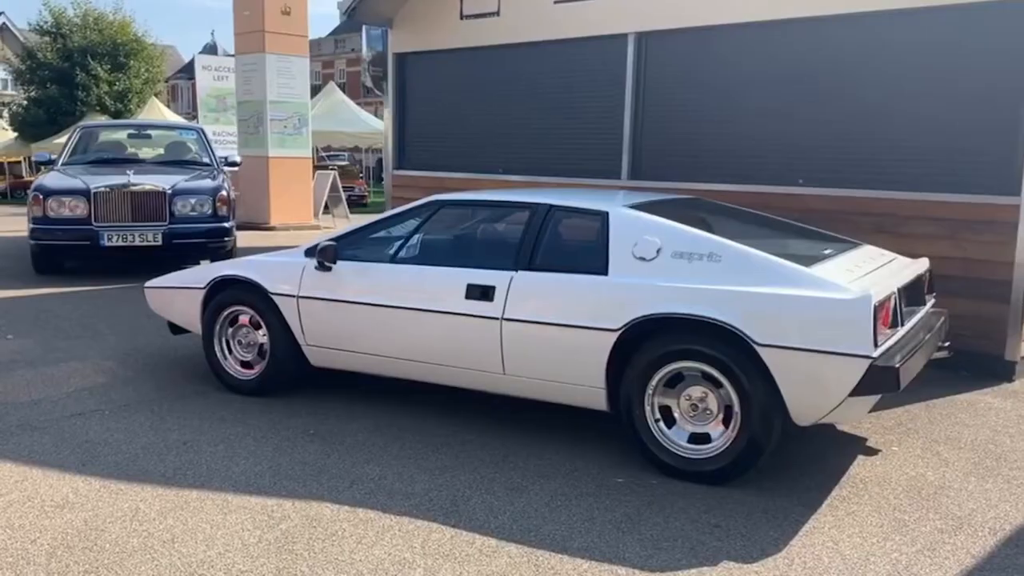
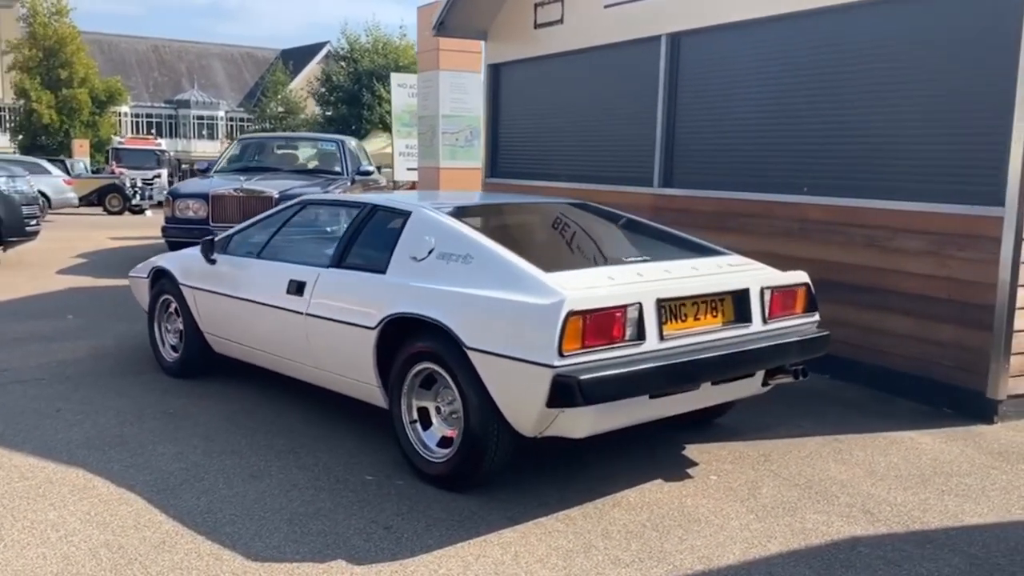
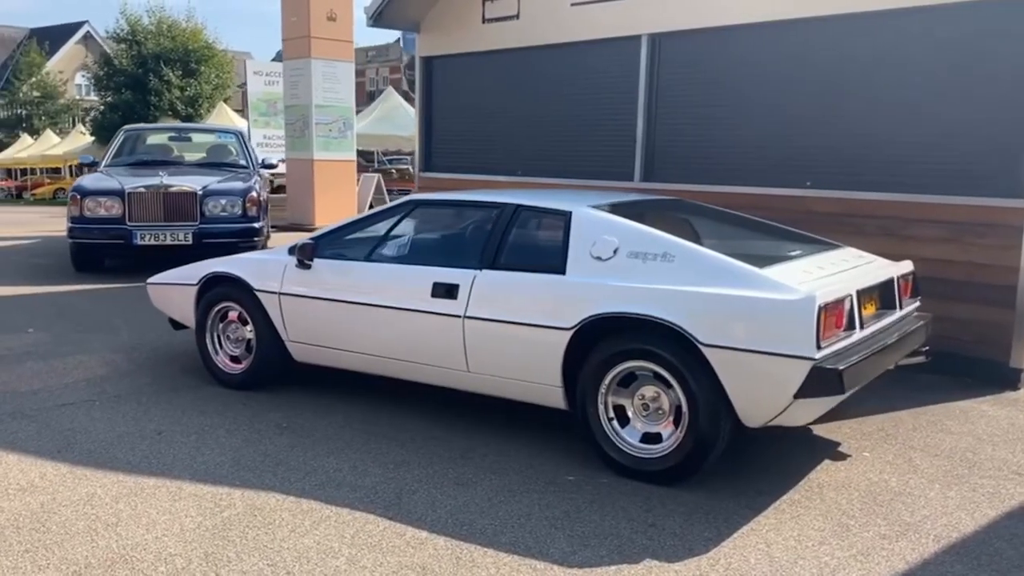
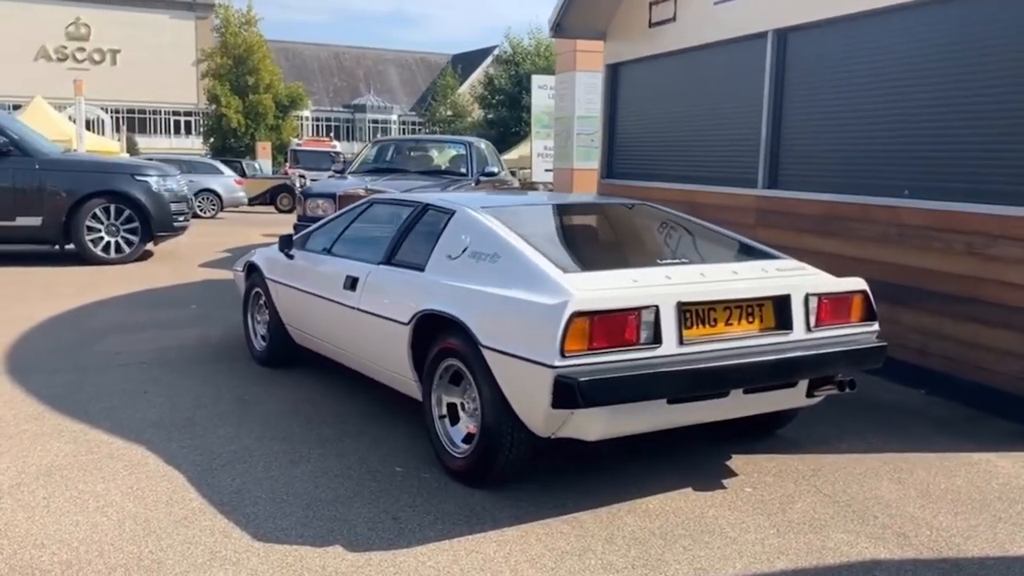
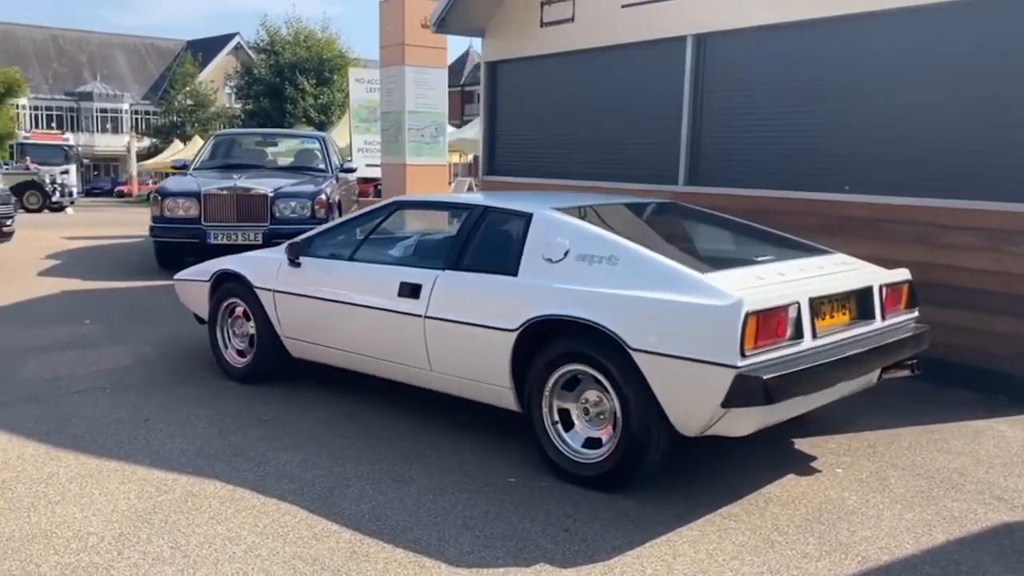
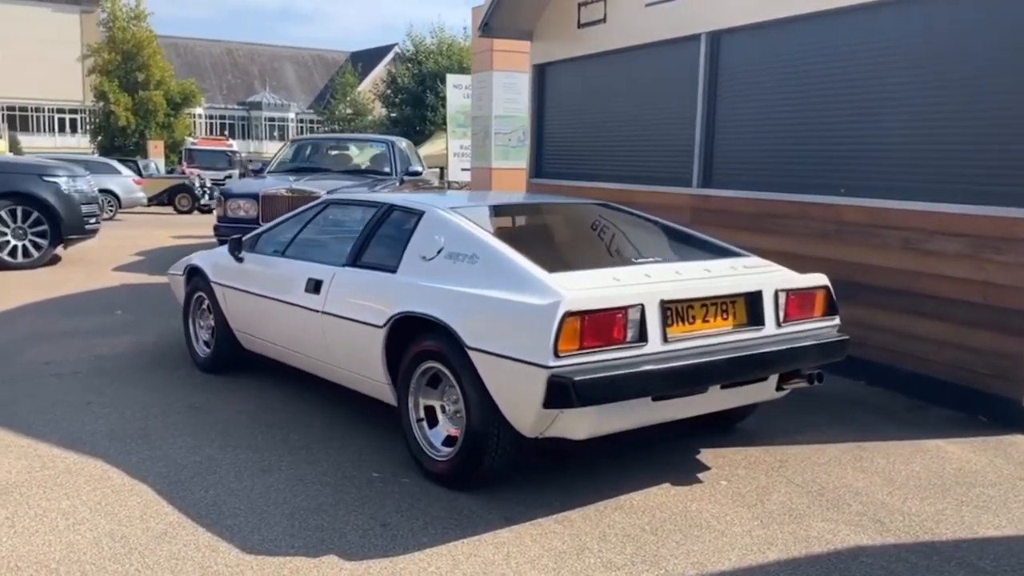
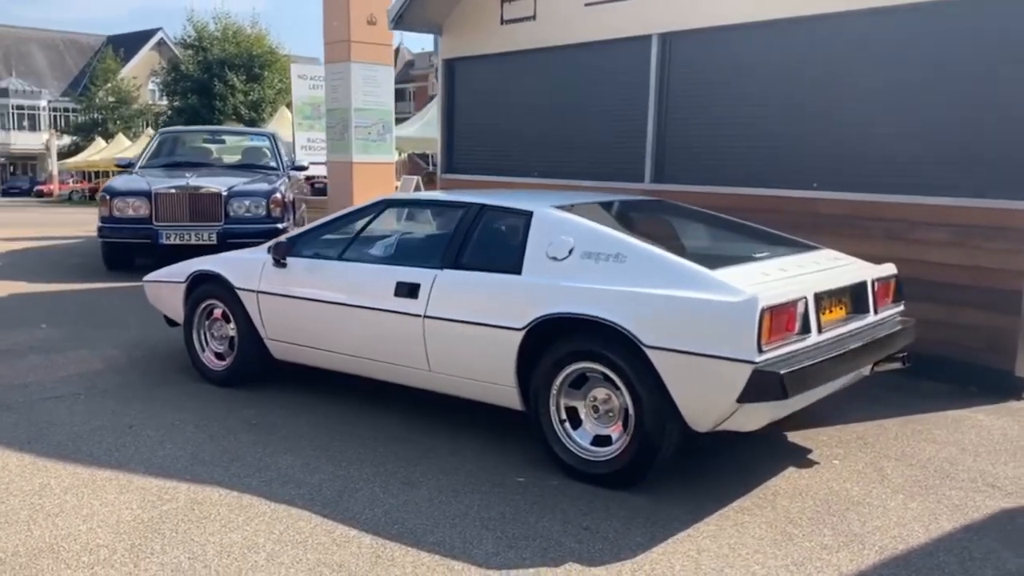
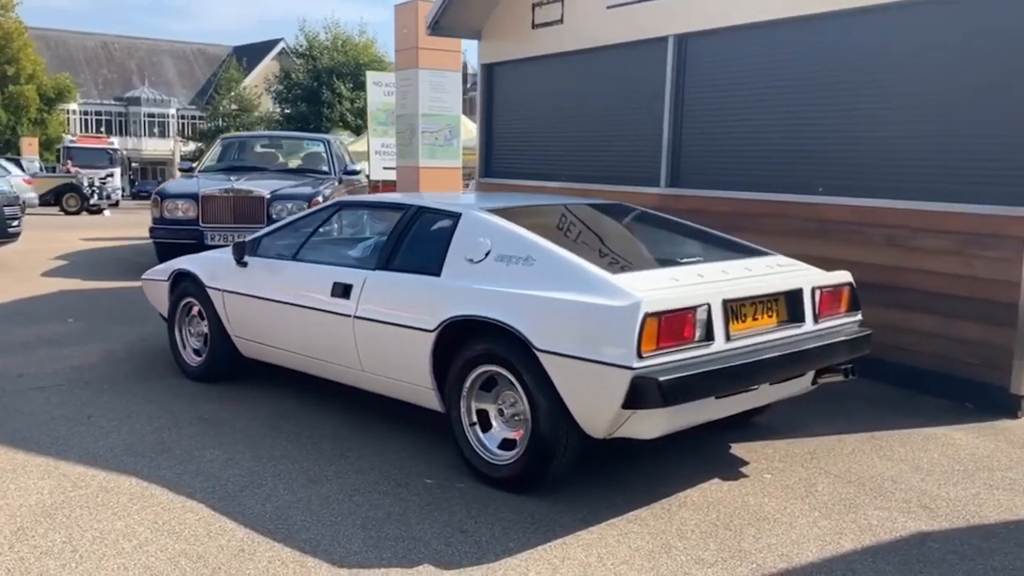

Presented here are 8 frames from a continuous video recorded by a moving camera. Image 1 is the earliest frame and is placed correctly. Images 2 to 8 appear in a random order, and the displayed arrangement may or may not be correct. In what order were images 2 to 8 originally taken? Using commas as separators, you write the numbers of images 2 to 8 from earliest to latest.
3, 7, 5, 8, 2, 6, 4
